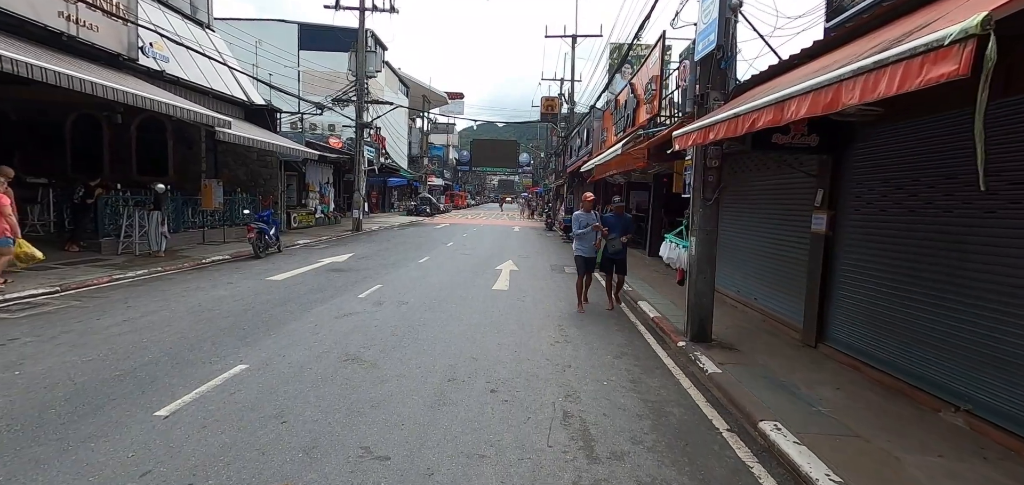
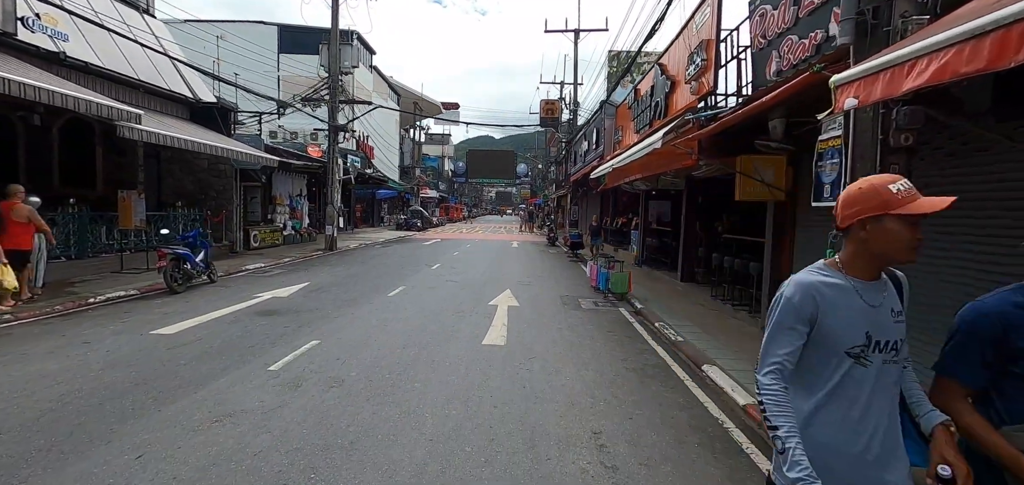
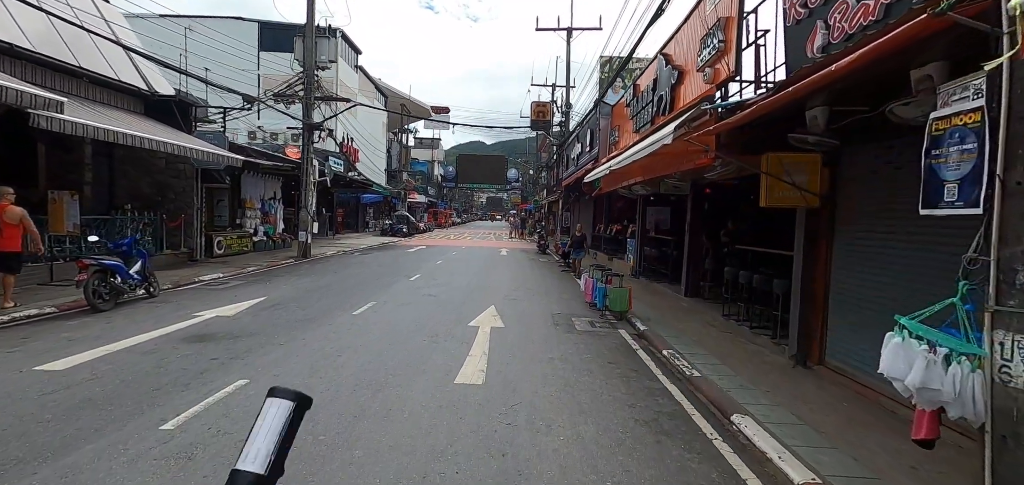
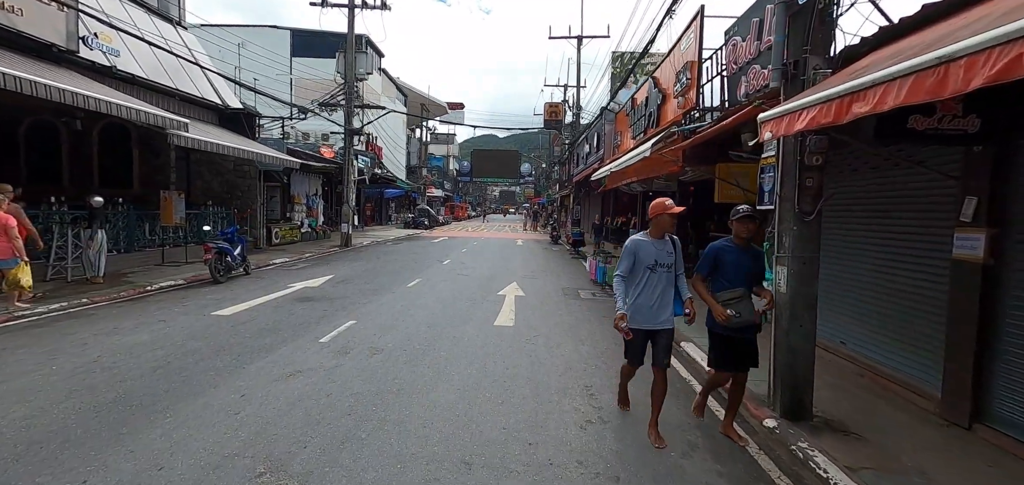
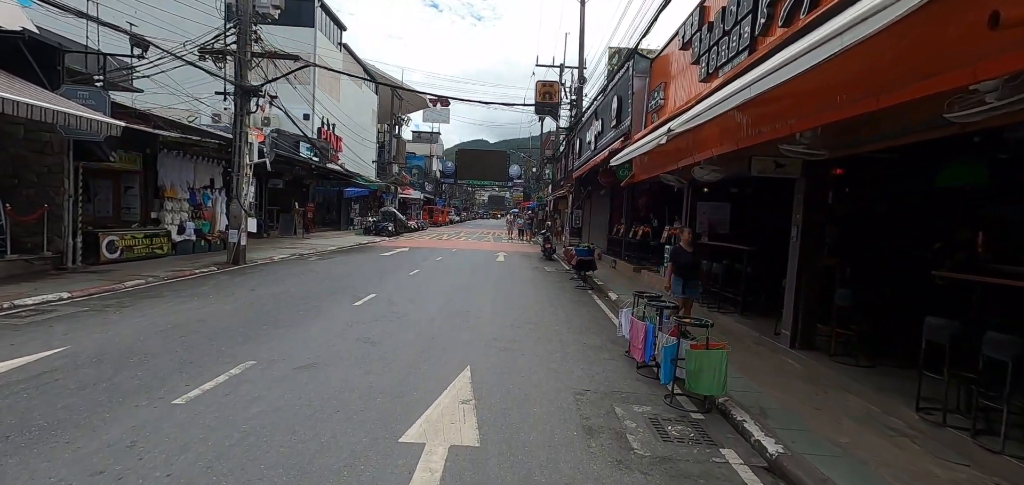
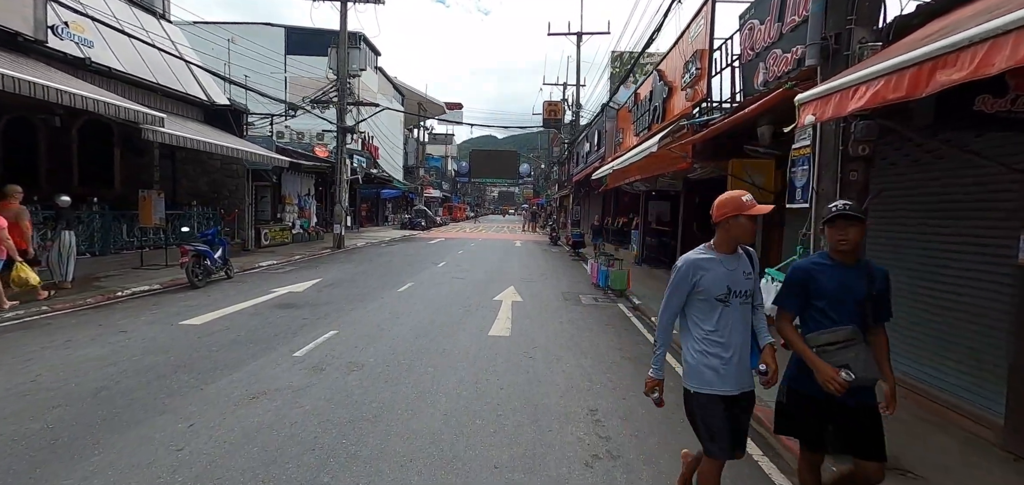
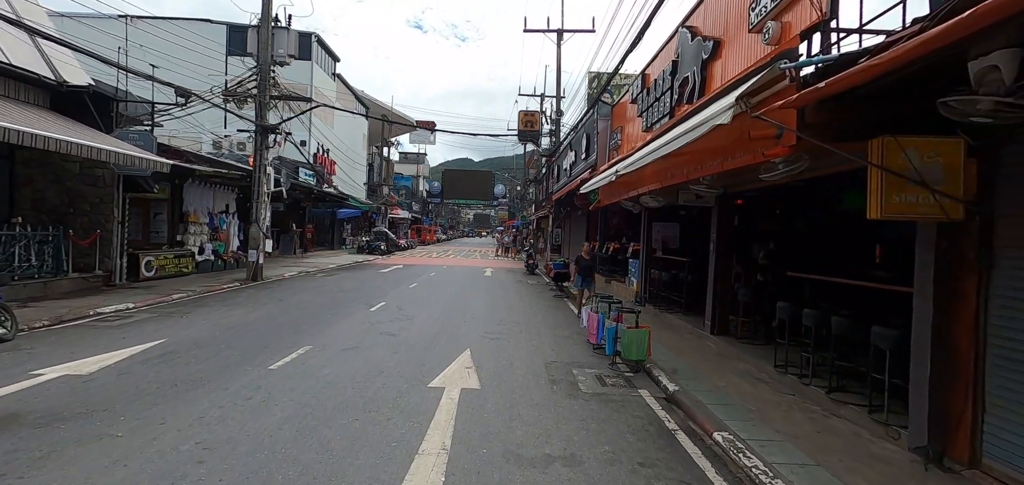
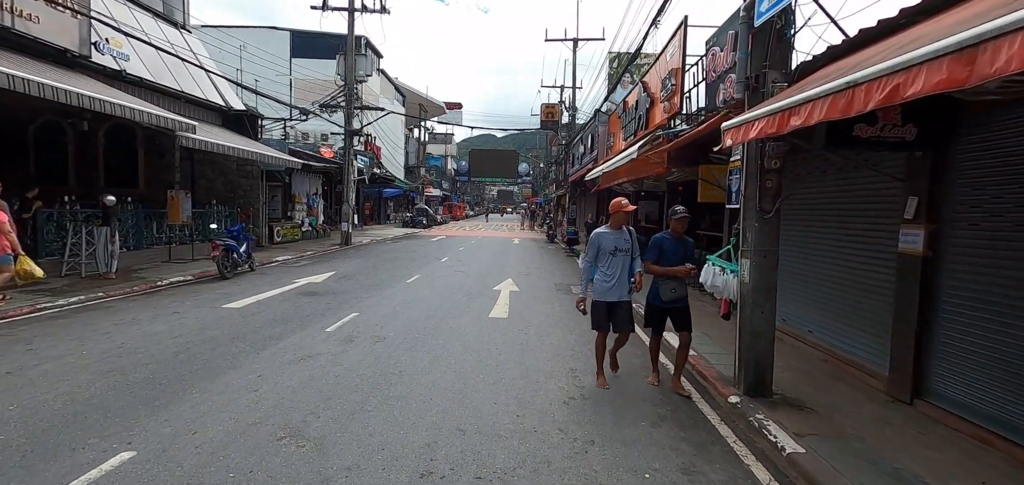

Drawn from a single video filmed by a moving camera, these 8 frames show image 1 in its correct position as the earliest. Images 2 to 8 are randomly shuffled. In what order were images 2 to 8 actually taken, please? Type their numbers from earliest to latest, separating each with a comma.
8, 4, 6, 2, 3, 7, 5
